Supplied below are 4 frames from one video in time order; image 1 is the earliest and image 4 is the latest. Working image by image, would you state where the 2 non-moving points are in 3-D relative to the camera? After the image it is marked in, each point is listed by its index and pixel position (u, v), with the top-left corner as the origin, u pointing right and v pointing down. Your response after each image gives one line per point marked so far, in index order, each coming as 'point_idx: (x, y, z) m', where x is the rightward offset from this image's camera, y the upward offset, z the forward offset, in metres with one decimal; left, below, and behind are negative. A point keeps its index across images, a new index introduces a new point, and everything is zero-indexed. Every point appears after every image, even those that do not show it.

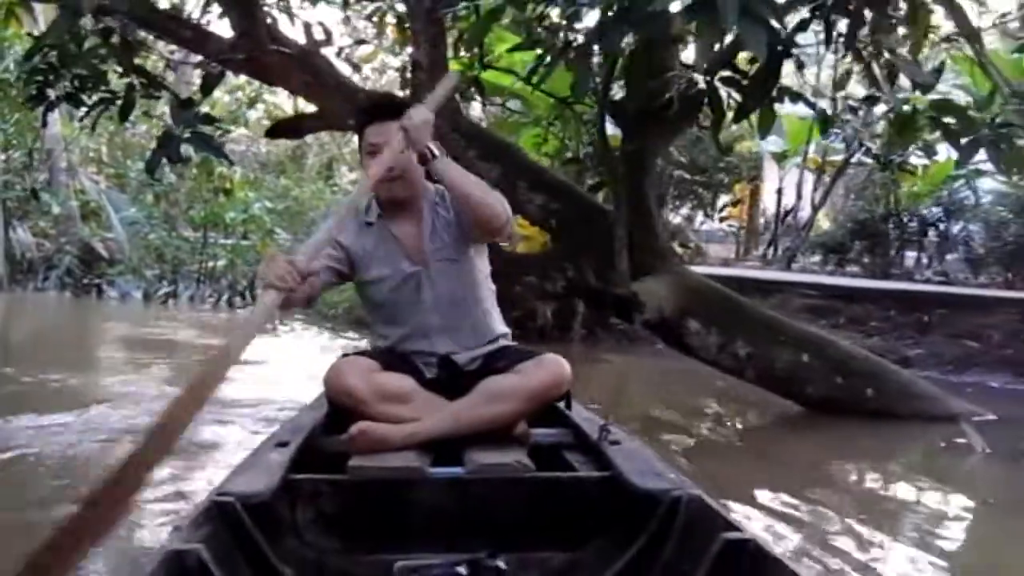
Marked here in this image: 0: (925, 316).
0: (+1.7, -0.1, +4.9) m
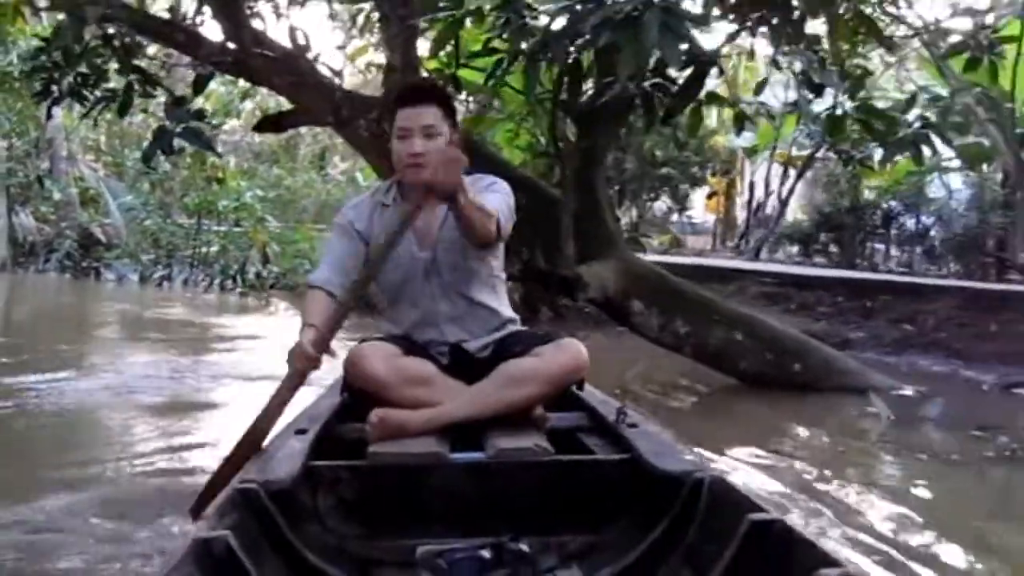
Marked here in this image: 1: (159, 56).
0: (+1.6, -0.1, +5.2) m
1: (-1.4, +0.9, +4.5) m
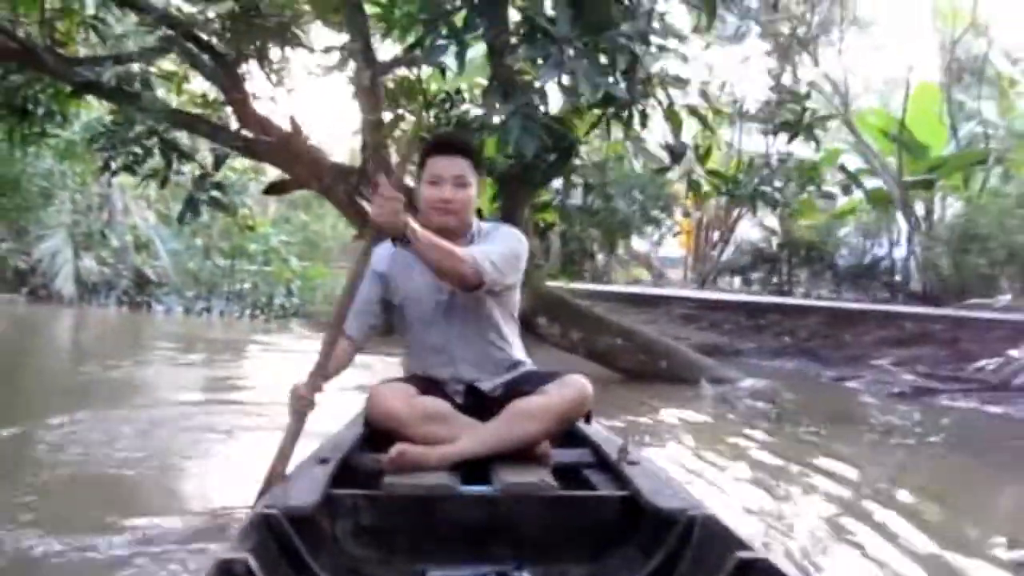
0: (+1.4, -0.2, +6.5) m
1: (-1.6, +0.8, +5.9) m
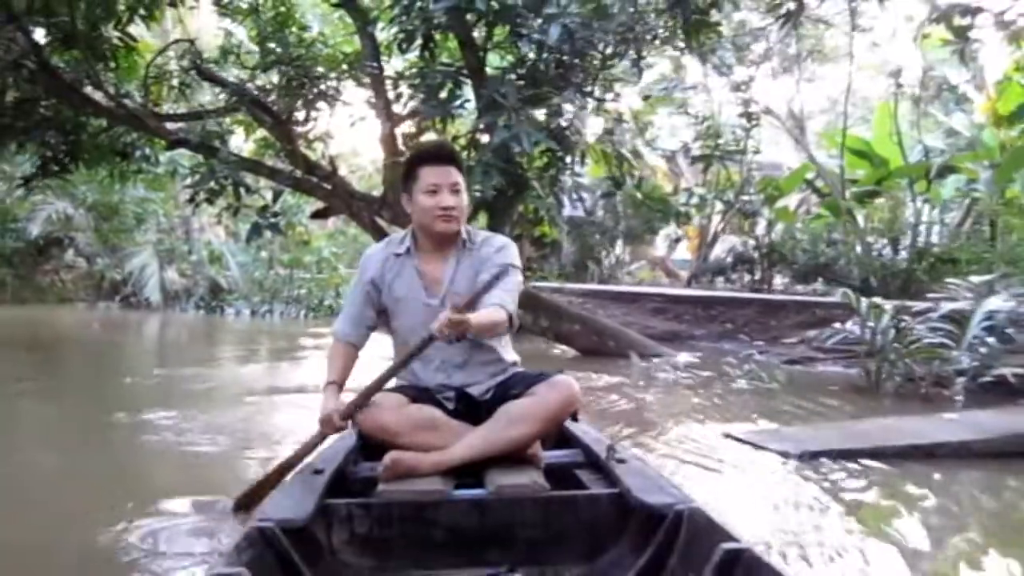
0: (+1.4, -0.2, +8.0) m
1: (-1.7, +0.7, +7.6) m
